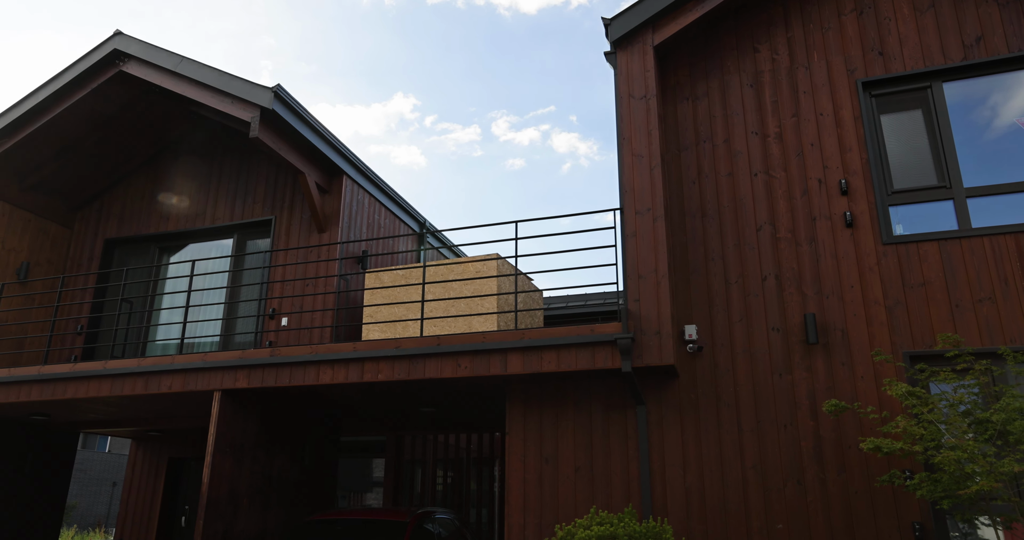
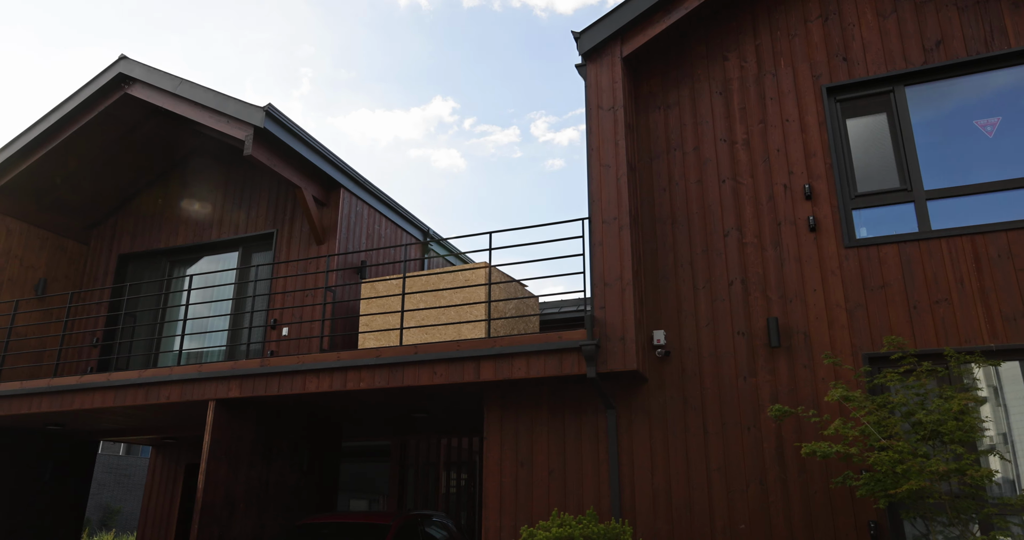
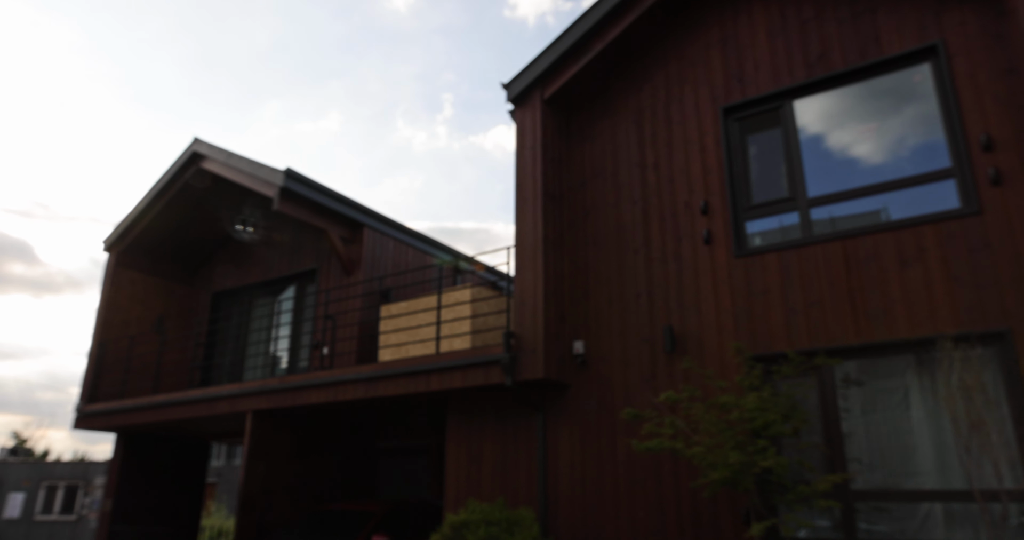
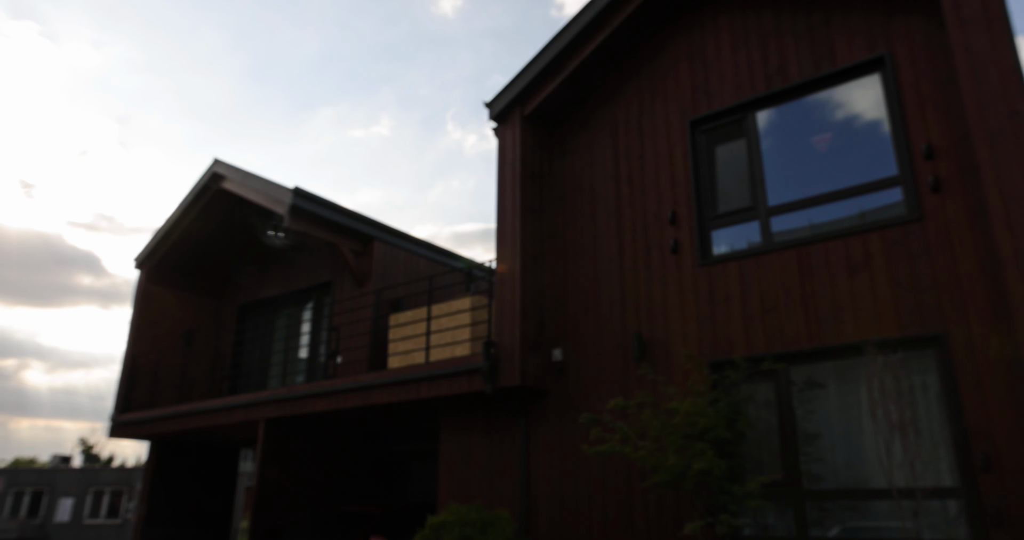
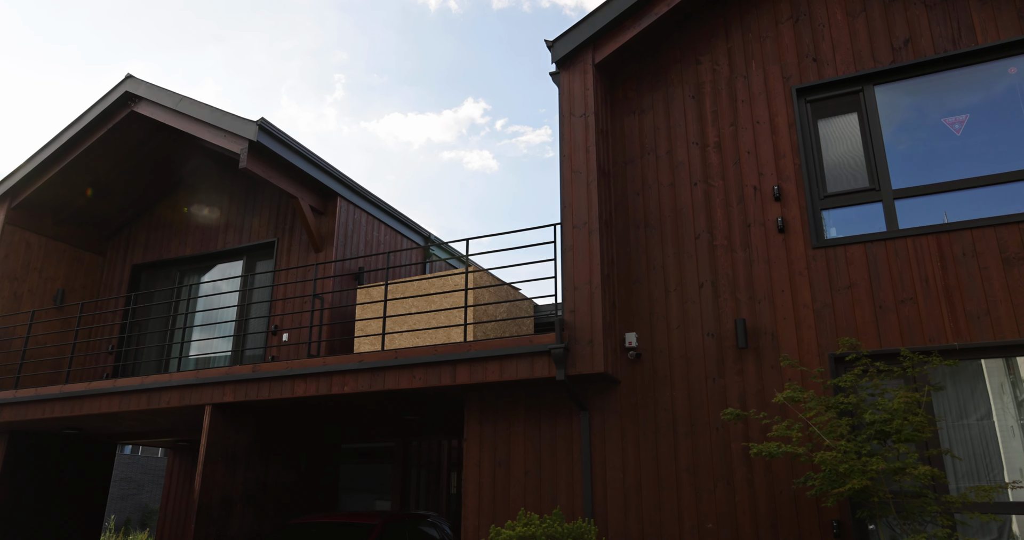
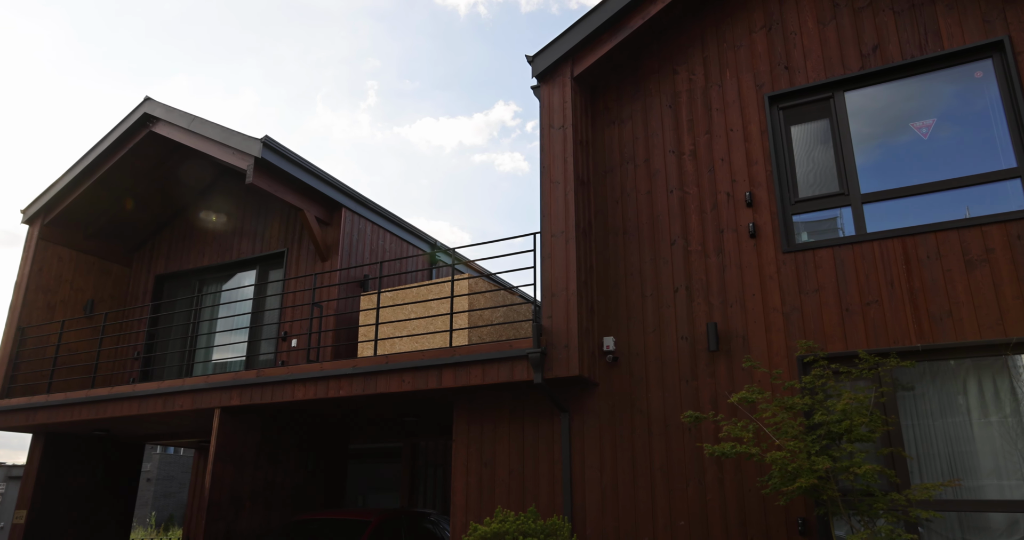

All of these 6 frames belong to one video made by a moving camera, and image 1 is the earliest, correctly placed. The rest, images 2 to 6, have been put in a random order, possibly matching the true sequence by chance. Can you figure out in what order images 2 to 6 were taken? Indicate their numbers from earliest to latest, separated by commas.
2, 5, 6, 3, 4
